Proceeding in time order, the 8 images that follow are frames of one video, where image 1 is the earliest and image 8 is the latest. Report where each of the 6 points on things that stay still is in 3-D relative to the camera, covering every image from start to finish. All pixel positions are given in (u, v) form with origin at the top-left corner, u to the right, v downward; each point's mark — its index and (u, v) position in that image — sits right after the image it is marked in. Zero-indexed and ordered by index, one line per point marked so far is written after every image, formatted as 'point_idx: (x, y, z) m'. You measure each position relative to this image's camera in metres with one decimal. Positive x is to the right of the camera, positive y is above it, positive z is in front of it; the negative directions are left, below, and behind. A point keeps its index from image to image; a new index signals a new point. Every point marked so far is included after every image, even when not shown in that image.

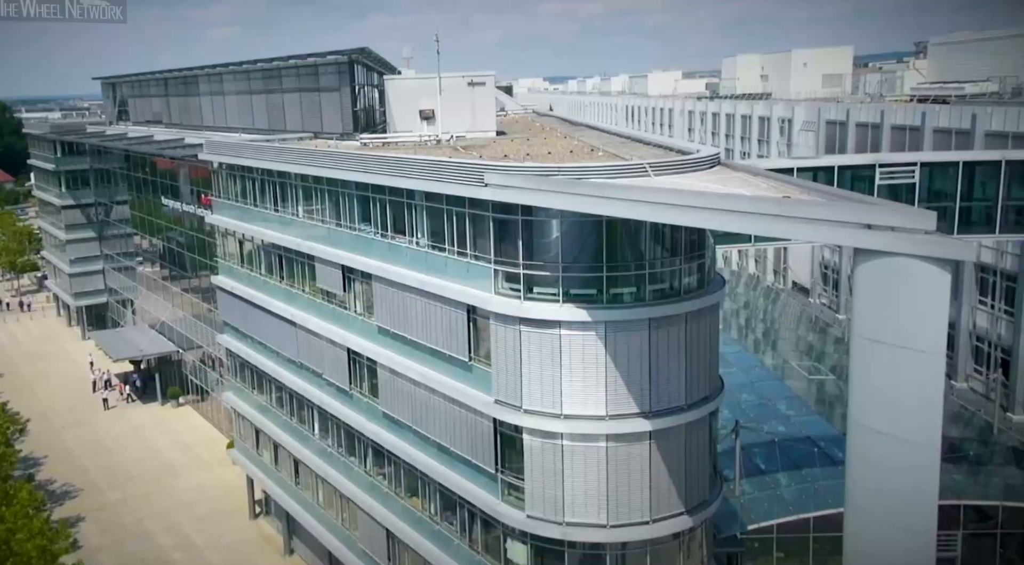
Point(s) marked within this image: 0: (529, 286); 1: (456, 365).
0: (+0.4, -0.1, +16.1) m
1: (-1.3, -1.9, +18.2) m
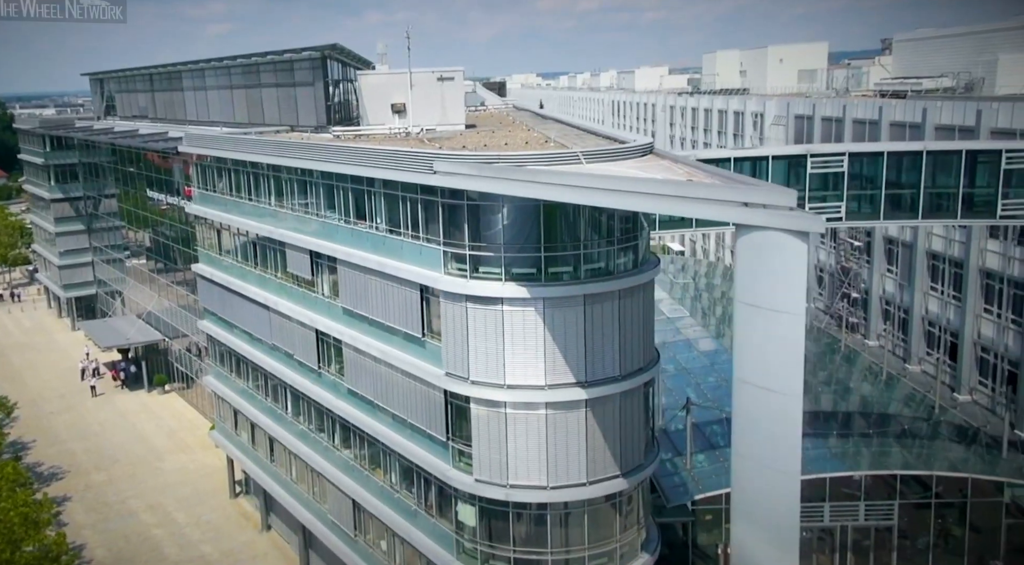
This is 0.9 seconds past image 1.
0: (-0.8, +0.4, +17.4) m
1: (-2.5, -1.4, +19.5) m
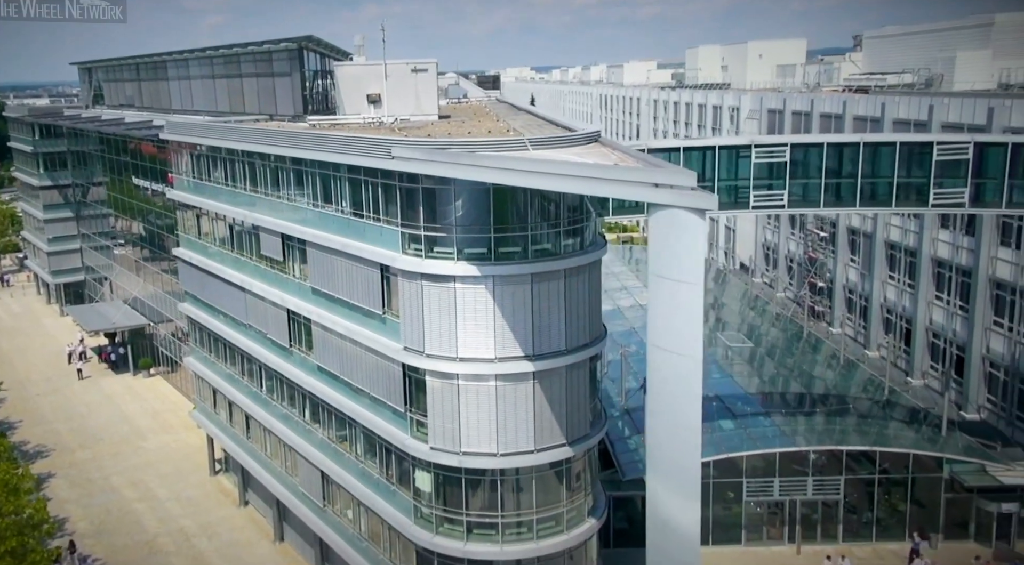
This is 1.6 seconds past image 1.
0: (-1.9, +0.8, +18.5) m
1: (-3.6, -0.9, +20.6) m
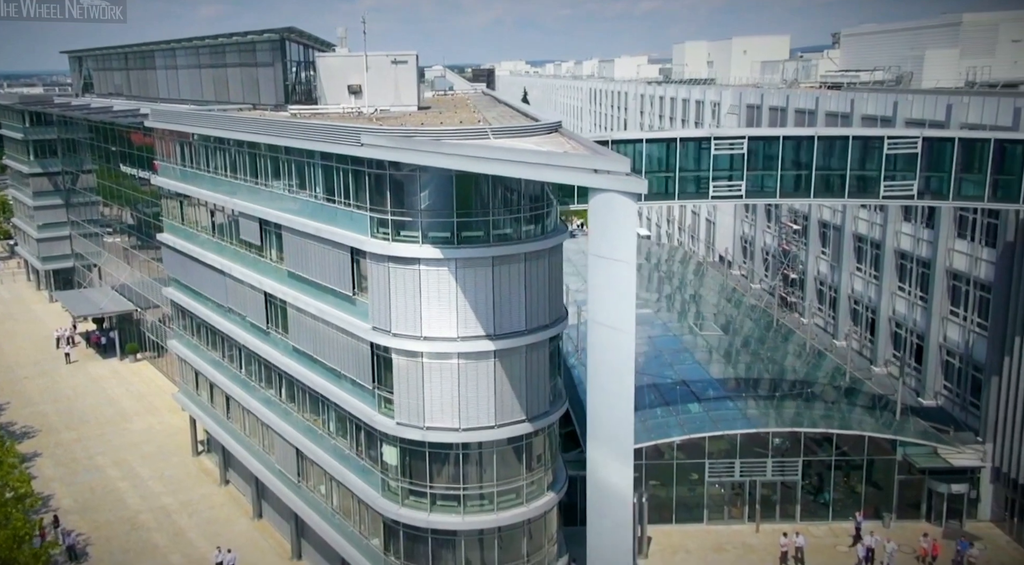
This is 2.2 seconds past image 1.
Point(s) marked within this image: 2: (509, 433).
0: (-2.8, +1.3, +19.3) m
1: (-4.6, -0.4, +21.4) m
2: (-0.1, -3.7, +19.7) m
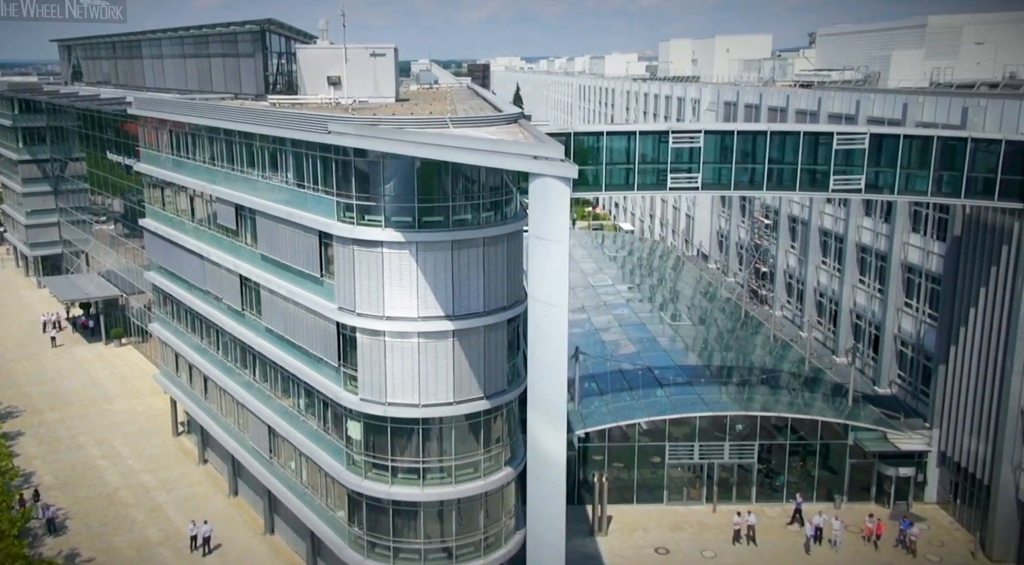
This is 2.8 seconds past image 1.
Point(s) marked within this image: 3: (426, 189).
0: (-3.8, +1.7, +20.3) m
1: (-5.6, +0.1, +22.4) m
2: (-1.2, -3.3, +20.6) m
3: (-2.2, +2.3, +19.7) m
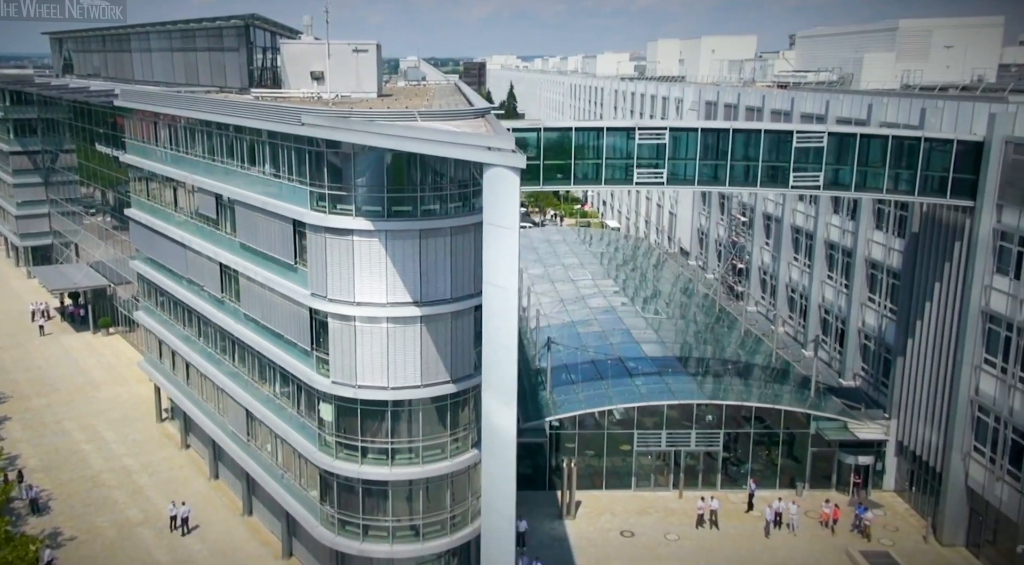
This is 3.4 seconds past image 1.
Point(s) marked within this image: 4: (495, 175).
0: (-4.7, +2.1, +21.1) m
1: (-6.5, +0.4, +23.1) m
2: (-2.1, -3.0, +21.5) m
3: (-3.0, +2.7, +20.5) m
4: (-0.3, +2.0, +14.7) m
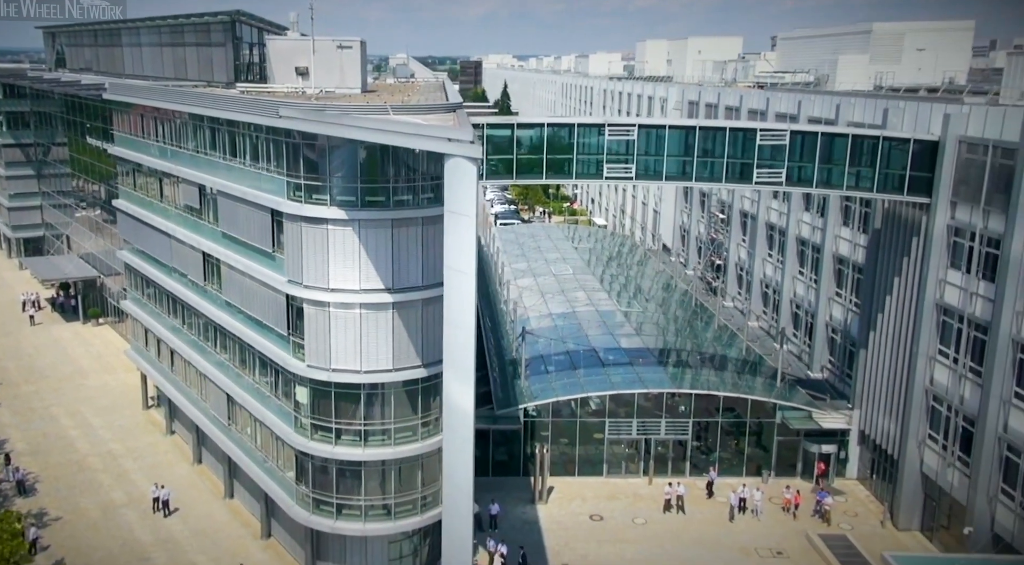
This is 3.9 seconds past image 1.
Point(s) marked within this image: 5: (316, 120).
0: (-5.5, +2.5, +21.9) m
1: (-7.4, +0.8, +24.0) m
2: (-3.0, -2.6, +22.3) m
3: (-3.9, +3.0, +21.4) m
4: (-1.1, +2.3, +15.6) m
5: (-4.9, +4.1, +19.9) m
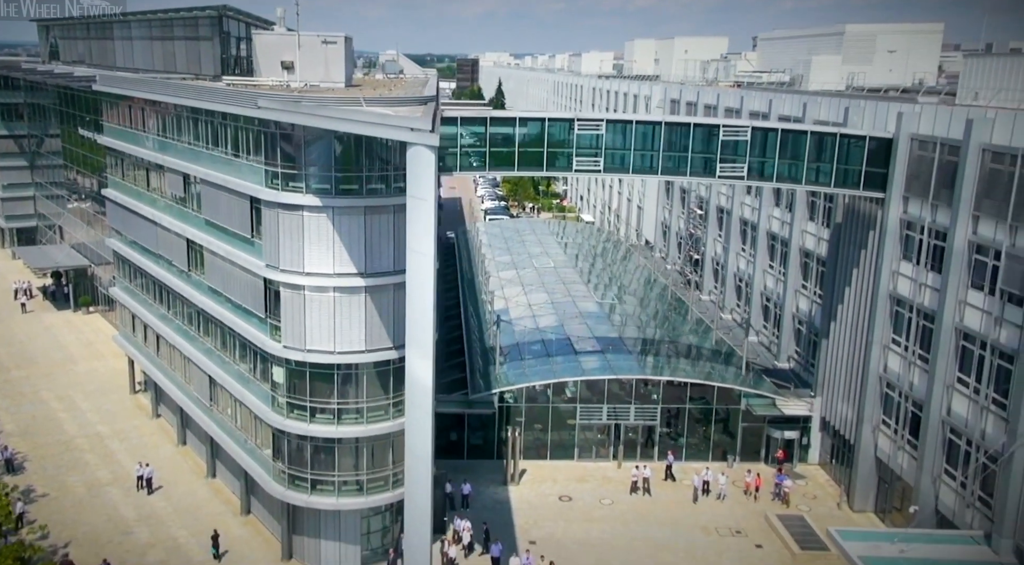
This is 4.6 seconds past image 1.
0: (-6.4, +2.9, +22.9) m
1: (-8.3, +1.3, +24.9) m
2: (-4.0, -2.2, +23.3) m
3: (-4.8, +3.4, +22.3) m
4: (-2.0, +2.7, +16.6) m
5: (-5.7, +4.5, +20.9) m
